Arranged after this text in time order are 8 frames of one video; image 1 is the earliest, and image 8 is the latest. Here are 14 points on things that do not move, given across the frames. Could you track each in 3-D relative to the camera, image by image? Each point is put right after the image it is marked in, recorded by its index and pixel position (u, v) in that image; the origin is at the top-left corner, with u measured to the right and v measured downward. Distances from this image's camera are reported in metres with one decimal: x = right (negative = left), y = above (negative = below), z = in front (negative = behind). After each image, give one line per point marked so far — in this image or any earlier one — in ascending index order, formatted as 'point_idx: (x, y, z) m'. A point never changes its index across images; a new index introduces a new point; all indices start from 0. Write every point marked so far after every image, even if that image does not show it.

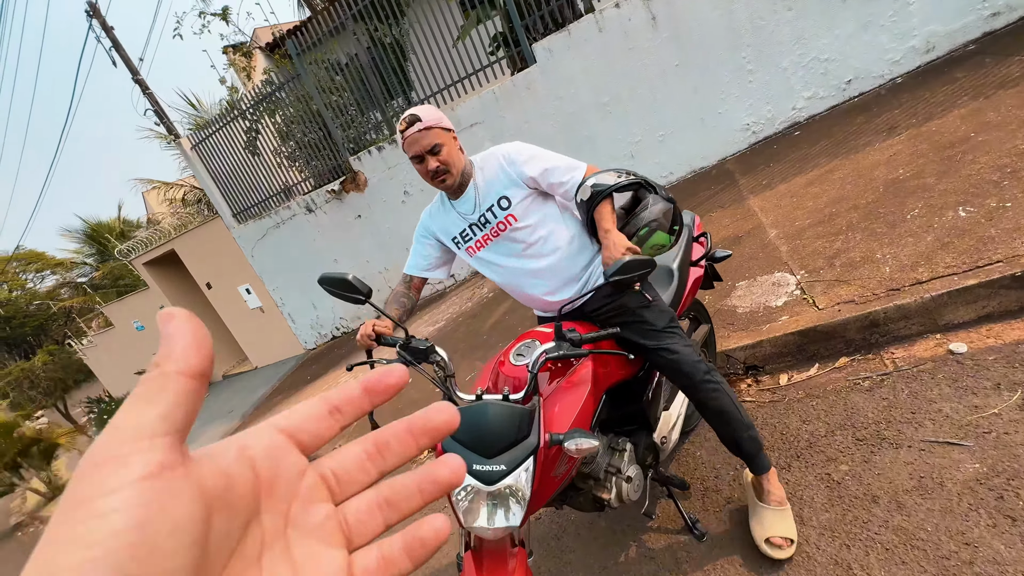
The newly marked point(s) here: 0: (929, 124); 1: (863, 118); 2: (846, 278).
0: (+3.1, +1.2, +3.3) m
1: (+3.1, +1.5, +4.0) m
2: (+1.8, +0.1, +2.4) m
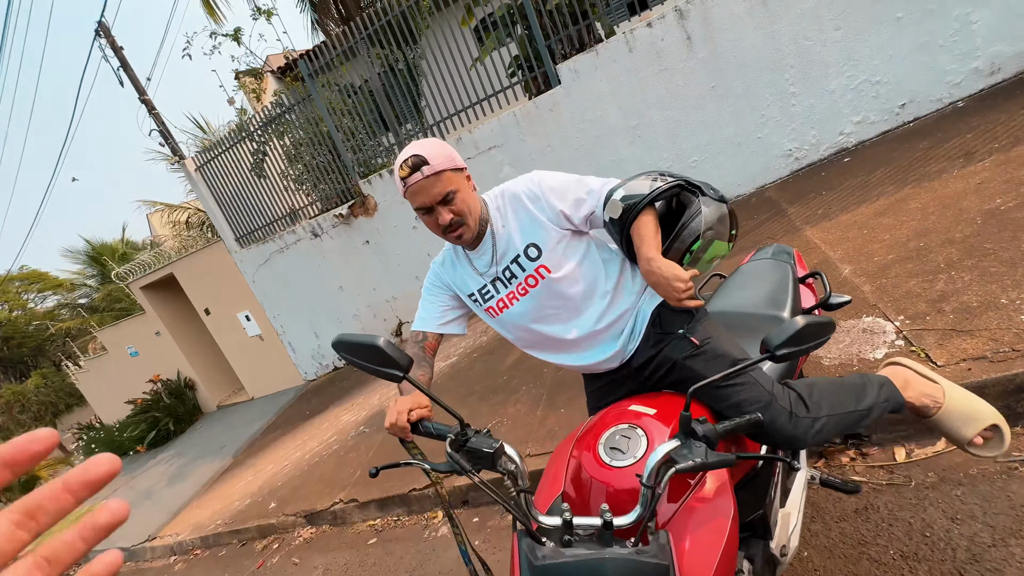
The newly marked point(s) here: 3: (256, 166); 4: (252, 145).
0: (+3.3, +0.9, +2.9) m
1: (+3.4, +1.2, +3.6) m
2: (+2.0, -0.2, +2.0) m
3: (-3.9, +1.8, +6.9) m
4: (-3.9, +2.1, +6.8) m
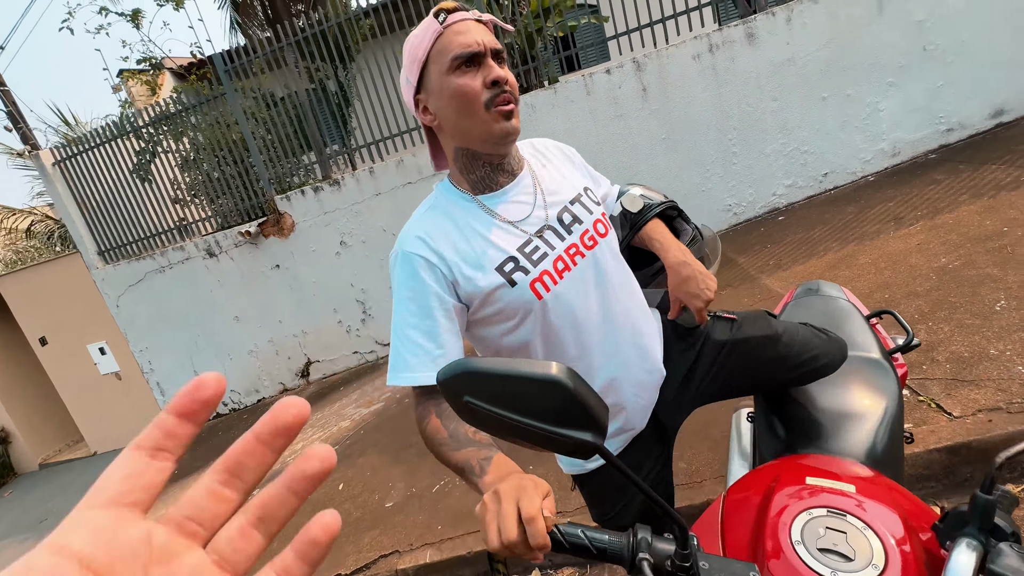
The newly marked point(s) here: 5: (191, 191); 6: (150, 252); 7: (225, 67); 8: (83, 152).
0: (+3.1, +0.5, +3.3) m
1: (+3.0, +0.7, +4.0) m
2: (+2.0, -0.4, +2.0) m
3: (-4.7, +1.5, +5.7) m
4: (-4.7, +1.8, +5.7) m
5: (-4.1, +1.2, +5.7) m
6: (-4.7, +0.5, +5.9) m
7: (-3.3, +2.6, +5.2) m
8: (-5.6, +1.8, +5.9) m
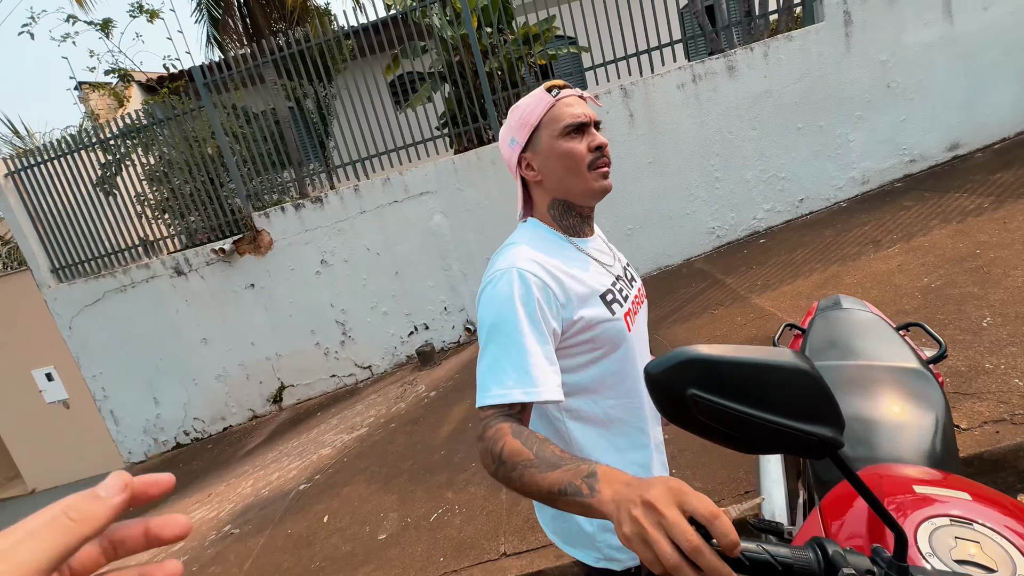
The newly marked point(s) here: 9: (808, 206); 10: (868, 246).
0: (+3.1, +0.4, +3.5) m
1: (+3.0, +0.5, +4.2) m
2: (+2.1, -0.5, +2.1) m
3: (-4.9, +1.3, +5.4) m
4: (-4.9, +1.6, +5.4) m
5: (-4.2, +1.0, +5.4) m
6: (-4.9, +0.2, +5.5) m
7: (-3.5, +2.4, +5.1) m
8: (-5.8, +1.5, +5.5) m
9: (+3.1, +0.9, +4.7) m
10: (+2.9, +0.3, +3.7) m
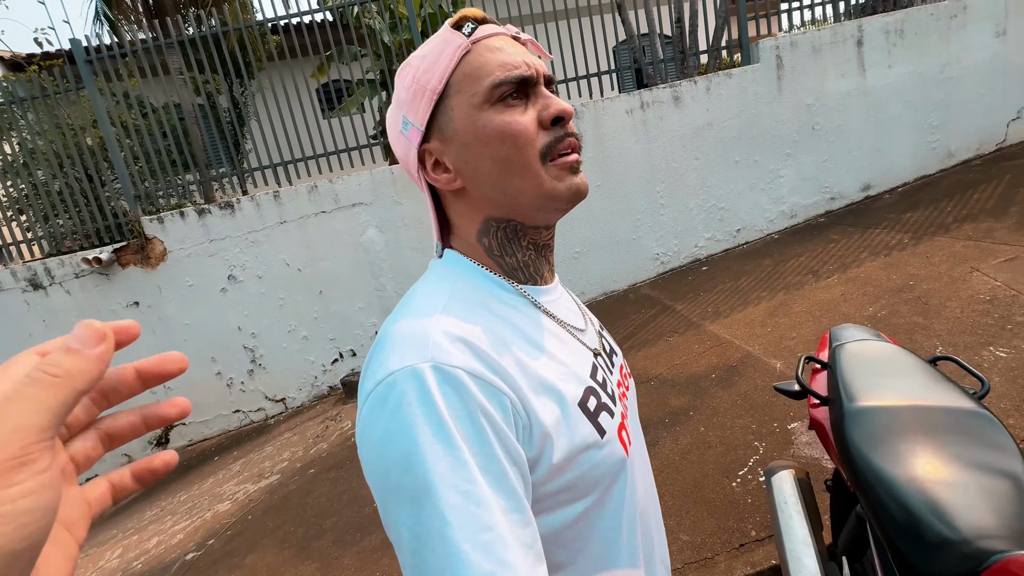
0: (+2.7, +0.1, +3.6) m
1: (+2.5, +0.3, +4.3) m
2: (+2.0, -0.6, +2.1) m
3: (-5.5, +1.1, +4.3) m
4: (-5.4, +1.4, +4.2) m
5: (-4.8, +0.8, +4.4) m
6: (-5.5, +0.1, +4.3) m
7: (-4.0, +2.2, +4.2) m
8: (-6.3, +1.4, +4.2) m
9: (+2.5, +0.6, +4.9) m
10: (+2.5, +0.1, +3.8) m
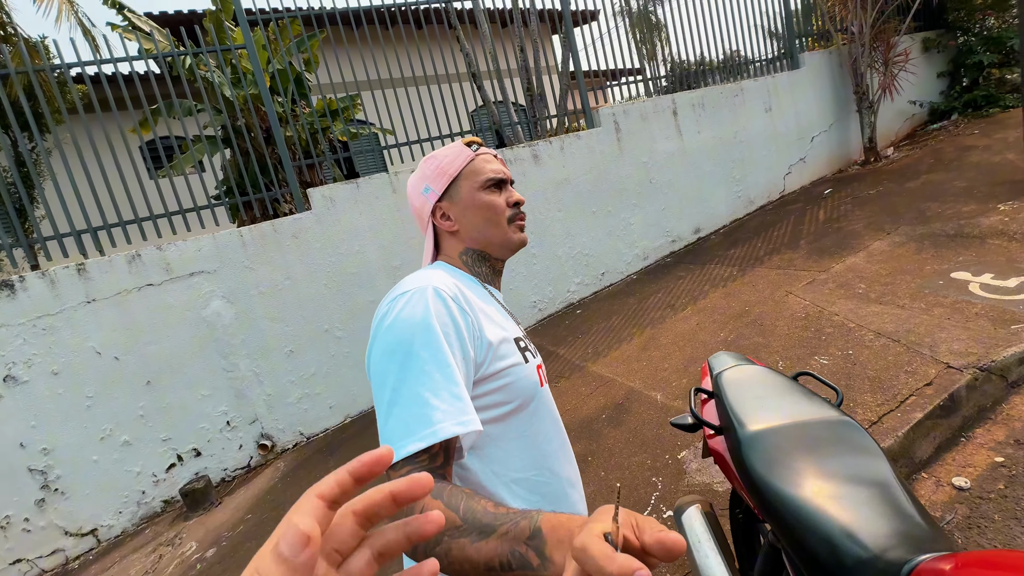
0: (+1.7, -0.1, +4.1) m
1: (+1.3, -0.1, +4.7) m
2: (+1.5, -0.7, +2.3) m
3: (-6.4, +0.2, +2.6) m
4: (-6.4, +0.5, +2.6) m
5: (-5.8, -0.1, +2.8) m
6: (-6.4, -0.9, +2.5) m
7: (-5.1, +1.3, +3.1) m
8: (-7.3, +0.4, +2.3) m
9: (+1.1, +0.1, +5.3) m
10: (+1.4, -0.2, +4.2) m
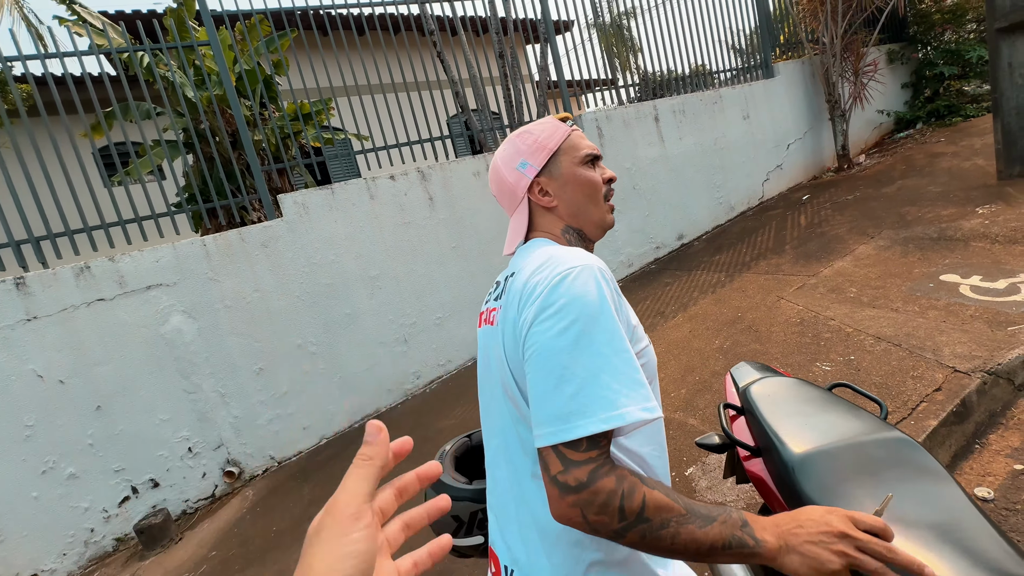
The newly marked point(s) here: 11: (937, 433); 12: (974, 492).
0: (+1.6, -0.2, +4.0) m
1: (+1.1, -0.2, +4.6) m
2: (+1.4, -0.7, +2.2) m
3: (-6.5, 0.0, +2.0) m
4: (-6.5, +0.3, +2.1) m
5: (-5.9, -0.2, +2.3) m
6: (-6.4, -1.0, +2.0) m
7: (-5.2, +1.2, +2.6) m
8: (-7.3, +0.2, +1.8) m
9: (+1.0, 0.0, +5.2) m
10: (+1.3, -0.3, +4.1) m
11: (+1.9, -0.6, +2.0) m
12: (+1.9, -0.8, +1.8) m
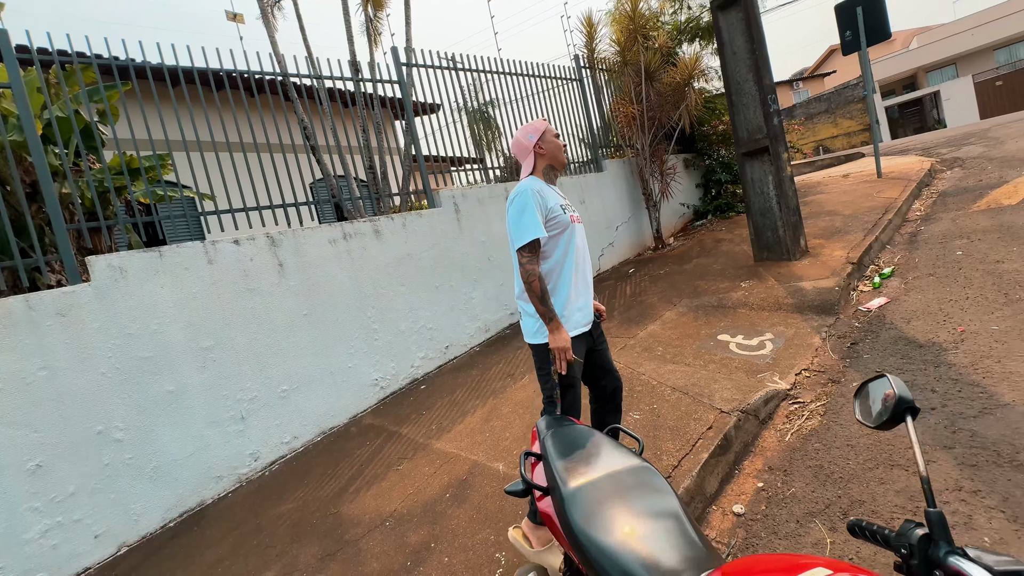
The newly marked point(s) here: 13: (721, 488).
0: (+0.2, -0.8, +4.4) m
1: (-0.4, -0.9, +4.8) m
2: (+0.6, -1.1, +2.5) m
3: (-7.0, -0.2, +0.3) m
4: (-7.0, +0.1, +0.4) m
5: (-6.5, -0.5, +0.8) m
6: (-6.9, -1.2, +0.1) m
7: (-6.0, +0.8, +1.4) m
8: (-7.7, 0.0, -0.1) m
9: (-0.7, -0.8, +5.4) m
10: (0.0, -0.9, +4.4) m
11: (+1.1, -1.0, +2.5) m
12: (+1.1, -1.1, +2.3) m
13: (+1.2, -1.1, +2.5) m
